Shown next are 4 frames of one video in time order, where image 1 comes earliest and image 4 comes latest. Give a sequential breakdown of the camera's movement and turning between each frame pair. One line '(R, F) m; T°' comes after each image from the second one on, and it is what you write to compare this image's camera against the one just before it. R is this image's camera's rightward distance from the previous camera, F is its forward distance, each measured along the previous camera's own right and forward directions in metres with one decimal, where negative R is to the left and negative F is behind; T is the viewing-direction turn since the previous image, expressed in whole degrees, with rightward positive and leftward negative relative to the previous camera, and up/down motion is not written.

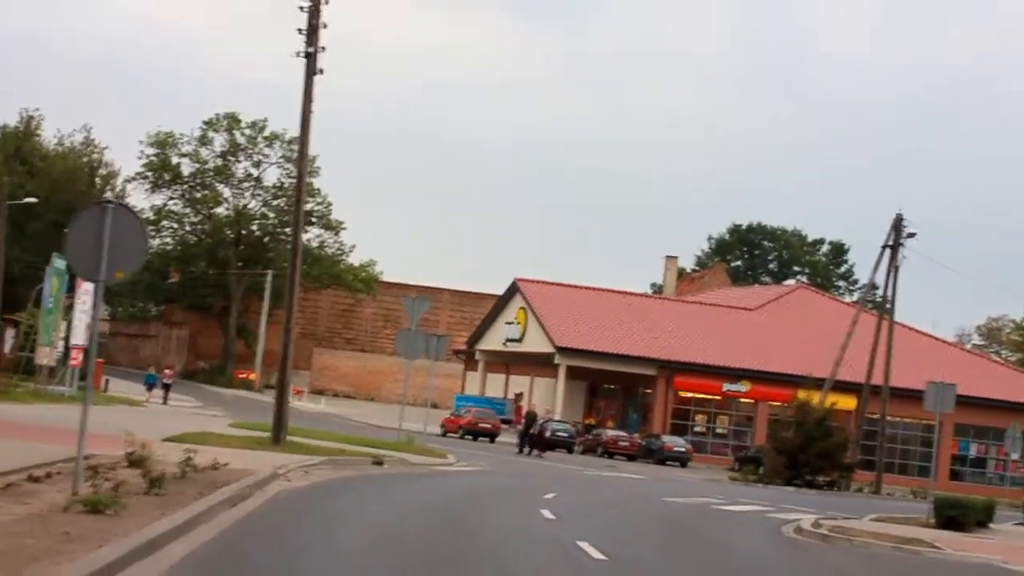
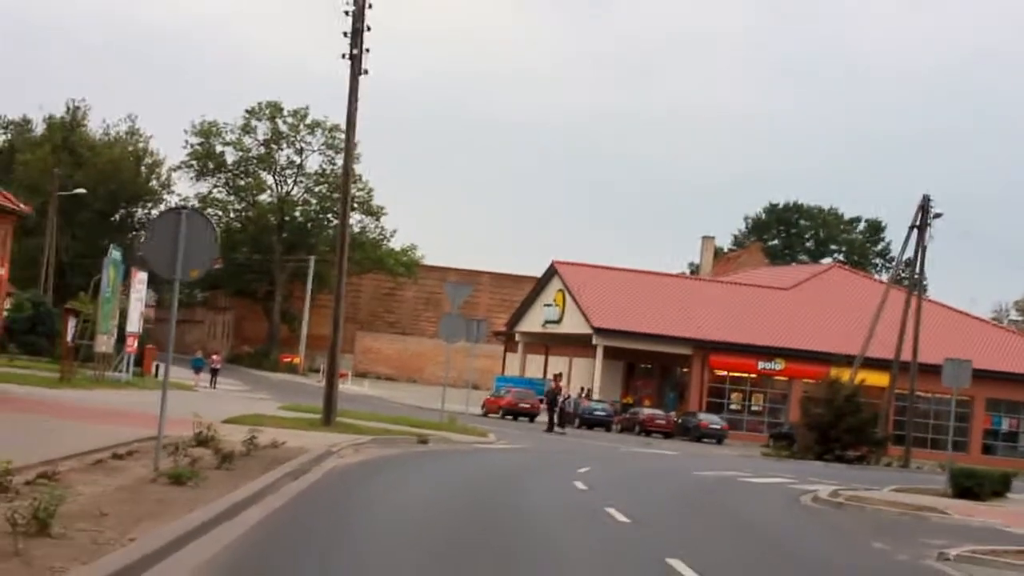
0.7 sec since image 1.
(+0.1, -1.4) m; -2°
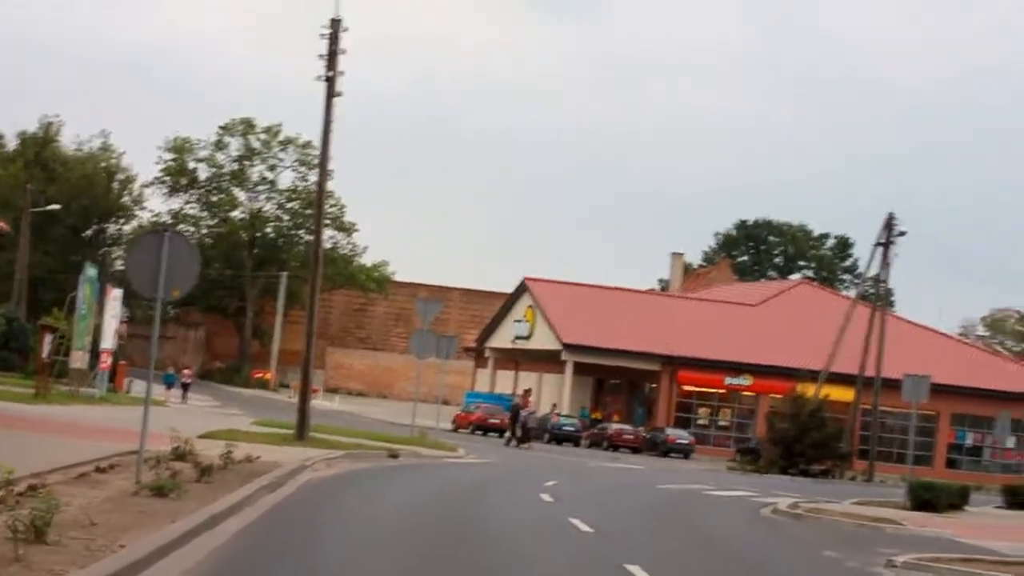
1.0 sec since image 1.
(0.0, -0.6) m; +1°
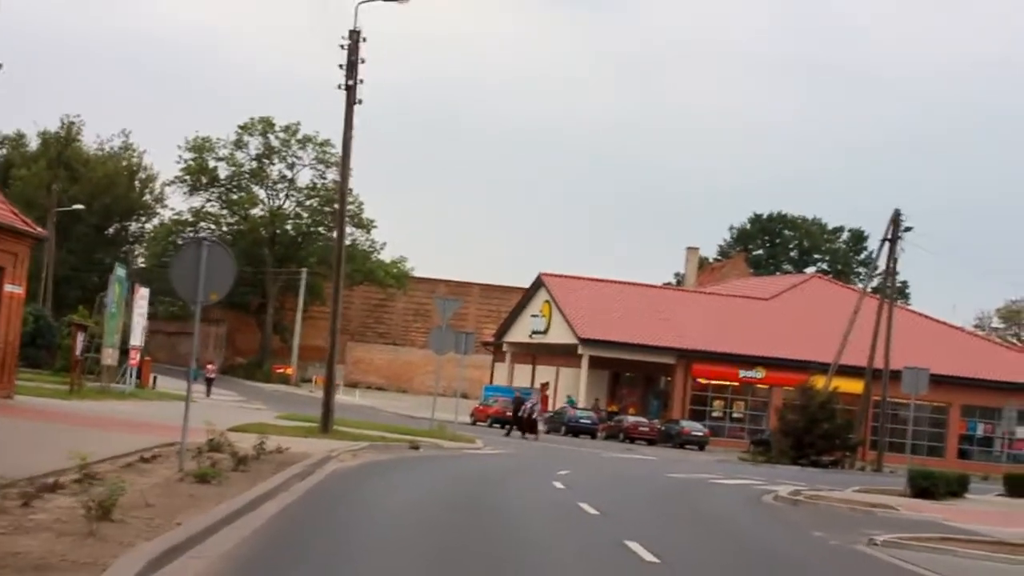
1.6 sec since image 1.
(+0.1, -1.3) m; -1°
